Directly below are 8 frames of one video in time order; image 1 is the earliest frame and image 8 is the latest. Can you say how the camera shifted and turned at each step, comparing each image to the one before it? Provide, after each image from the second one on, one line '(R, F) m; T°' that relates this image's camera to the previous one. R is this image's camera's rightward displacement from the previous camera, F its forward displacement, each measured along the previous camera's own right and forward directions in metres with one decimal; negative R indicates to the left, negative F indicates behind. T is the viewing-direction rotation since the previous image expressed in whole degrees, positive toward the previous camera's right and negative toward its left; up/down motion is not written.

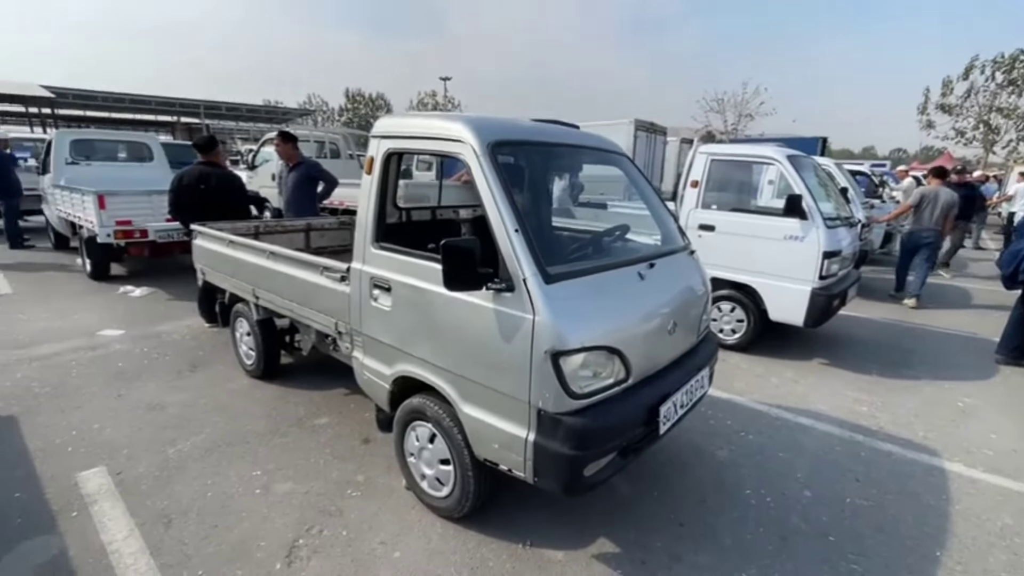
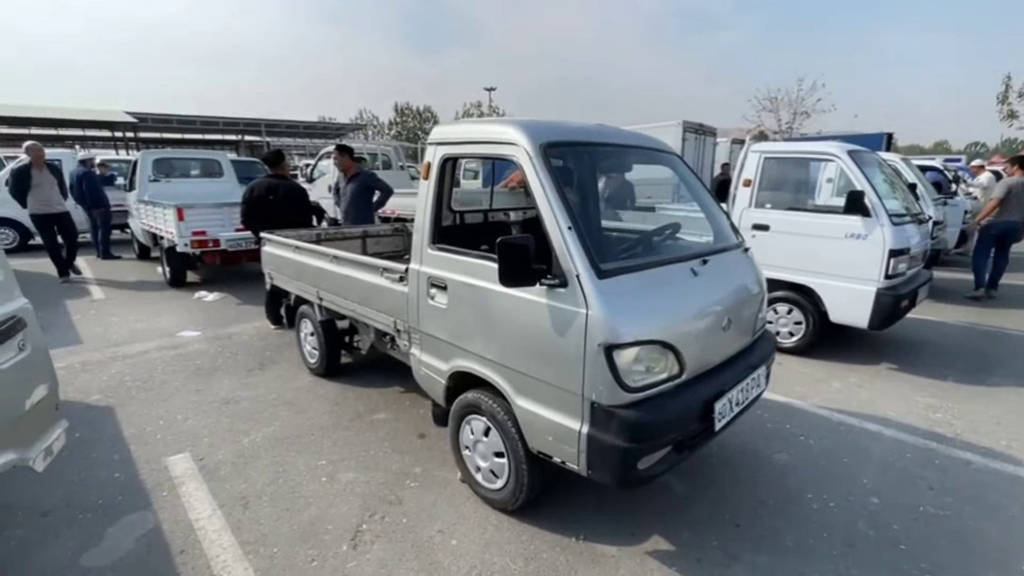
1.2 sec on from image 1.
(0.0, -0.1) m; -5°
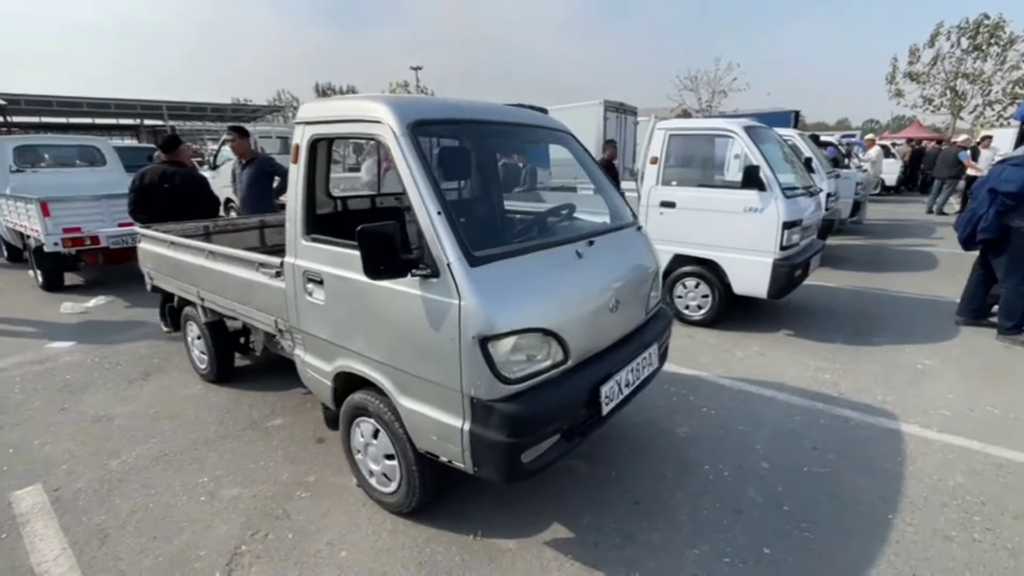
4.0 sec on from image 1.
(+0.3, +0.1) m; +7°
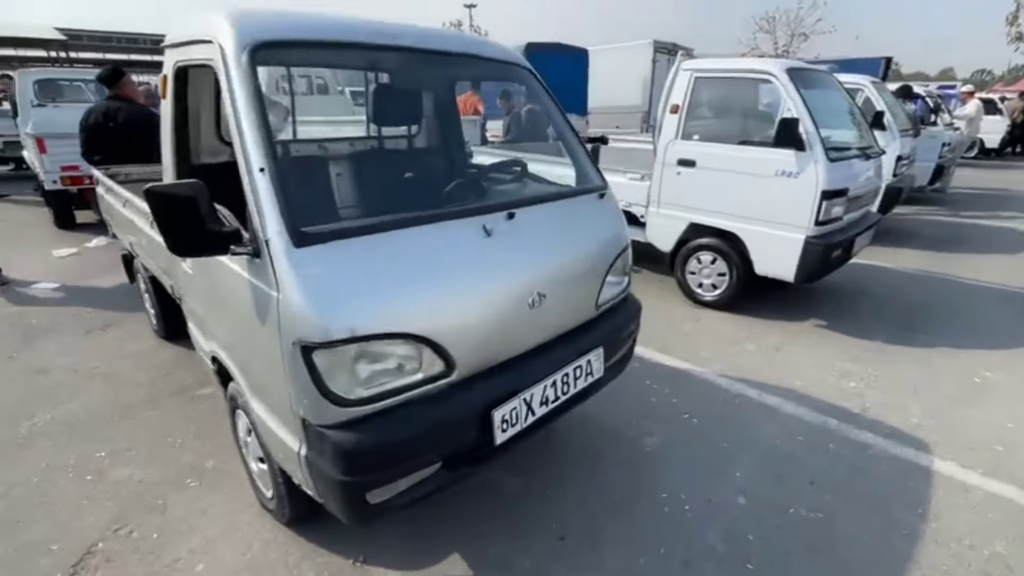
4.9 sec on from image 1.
(+0.6, +0.6) m; -6°
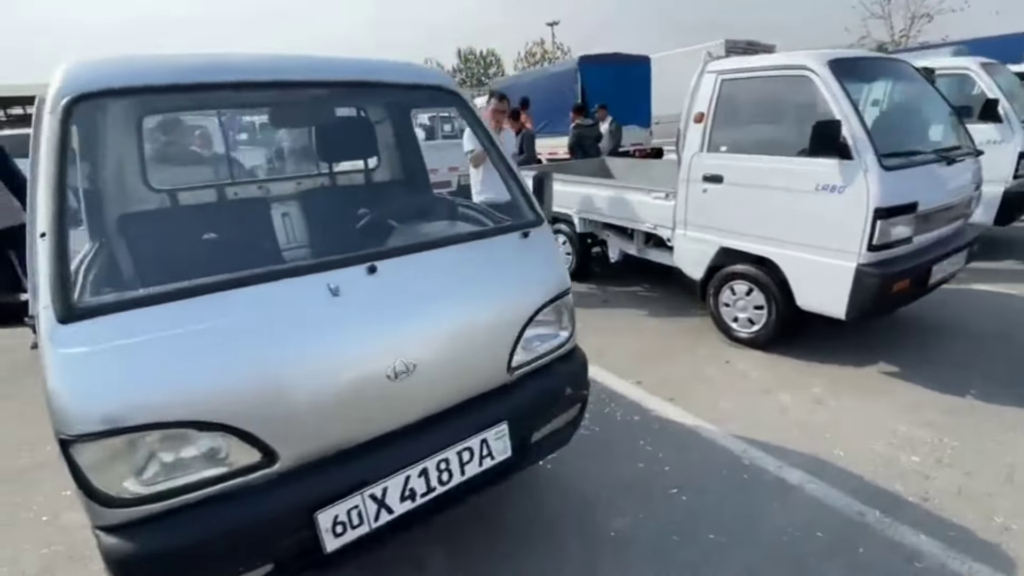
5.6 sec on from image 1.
(+0.8, +0.4) m; -11°
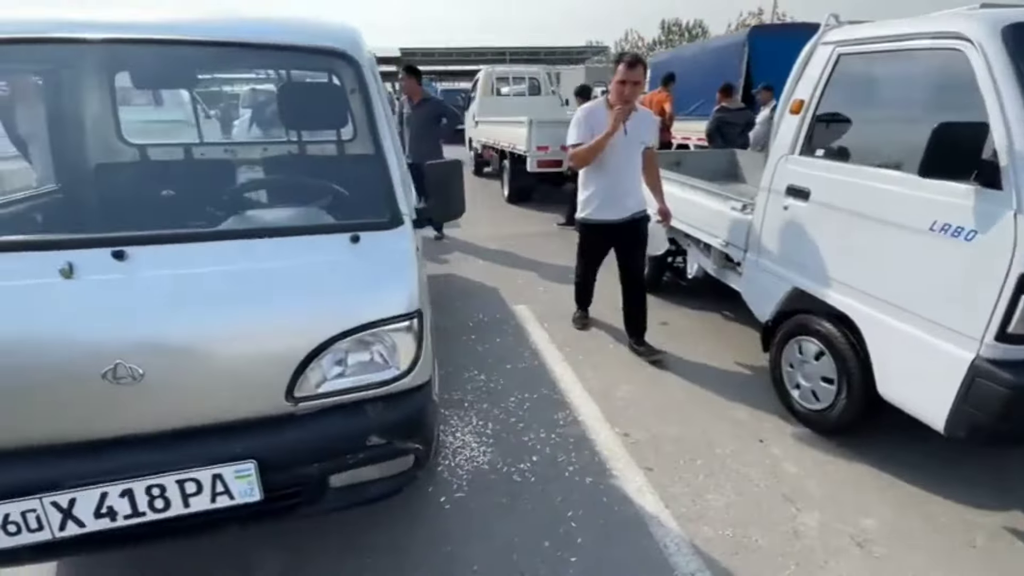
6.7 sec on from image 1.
(+1.1, +0.7) m; -19°
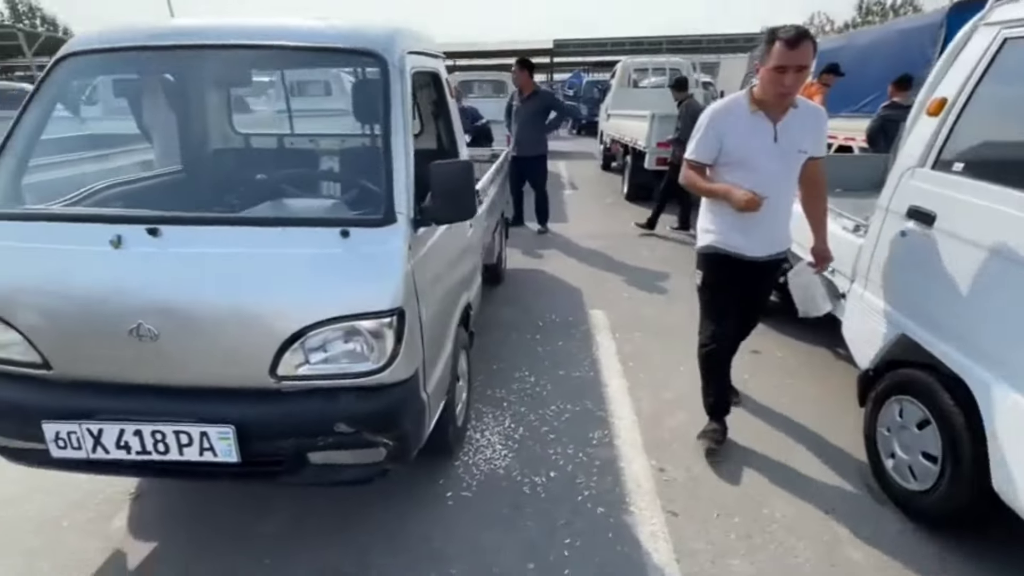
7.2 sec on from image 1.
(+0.5, +0.2) m; -16°
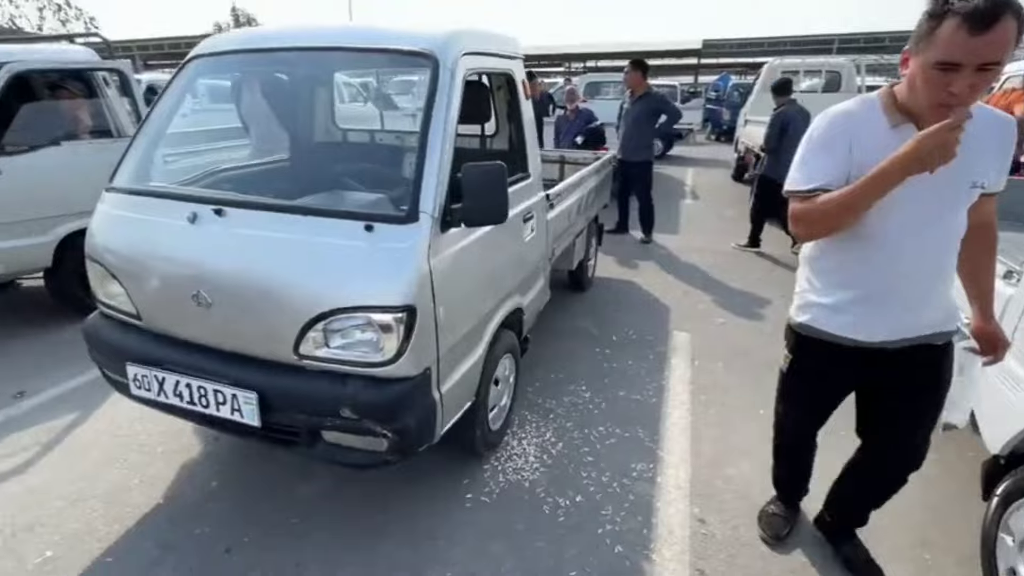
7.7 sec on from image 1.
(+0.4, +0.1) m; -14°
